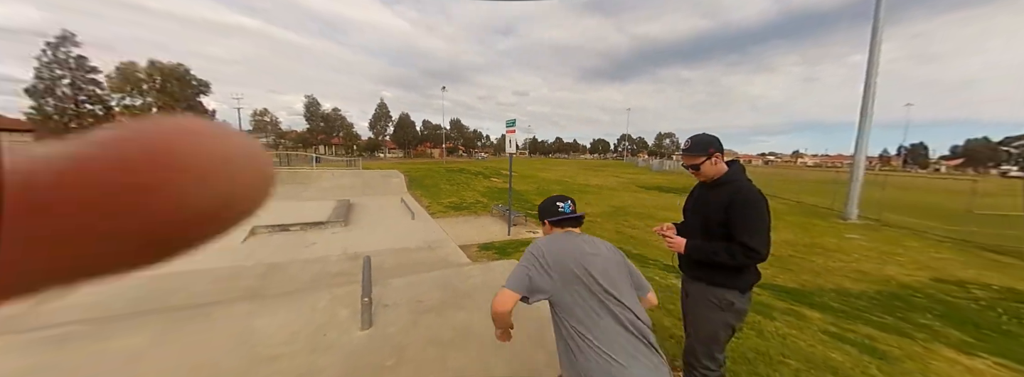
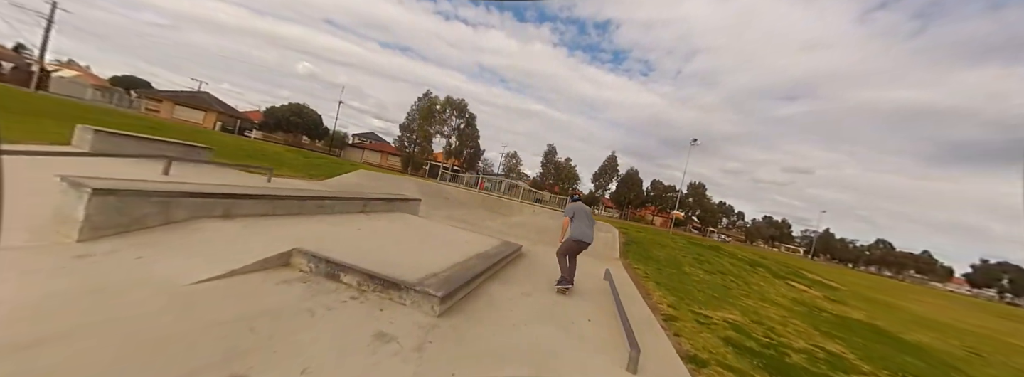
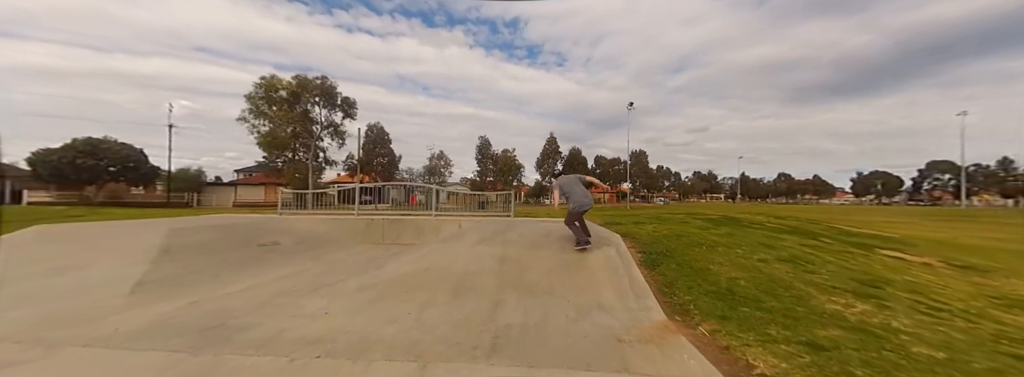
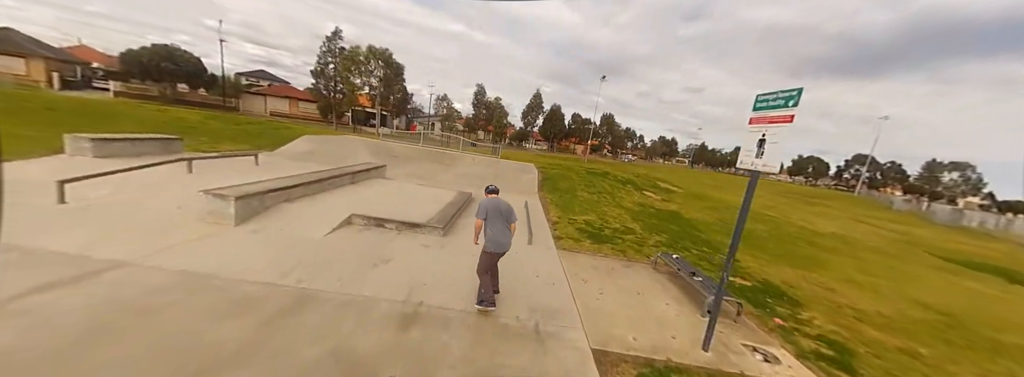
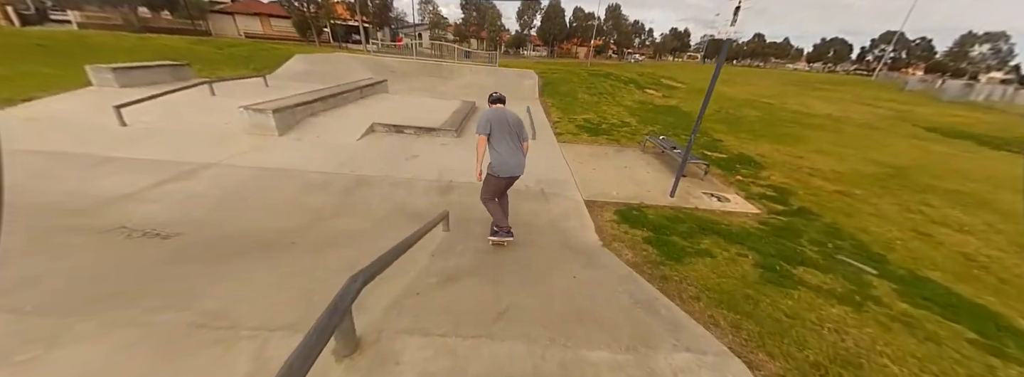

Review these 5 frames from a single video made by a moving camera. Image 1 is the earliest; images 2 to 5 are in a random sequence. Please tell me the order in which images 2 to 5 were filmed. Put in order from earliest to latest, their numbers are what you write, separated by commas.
5, 4, 2, 3
